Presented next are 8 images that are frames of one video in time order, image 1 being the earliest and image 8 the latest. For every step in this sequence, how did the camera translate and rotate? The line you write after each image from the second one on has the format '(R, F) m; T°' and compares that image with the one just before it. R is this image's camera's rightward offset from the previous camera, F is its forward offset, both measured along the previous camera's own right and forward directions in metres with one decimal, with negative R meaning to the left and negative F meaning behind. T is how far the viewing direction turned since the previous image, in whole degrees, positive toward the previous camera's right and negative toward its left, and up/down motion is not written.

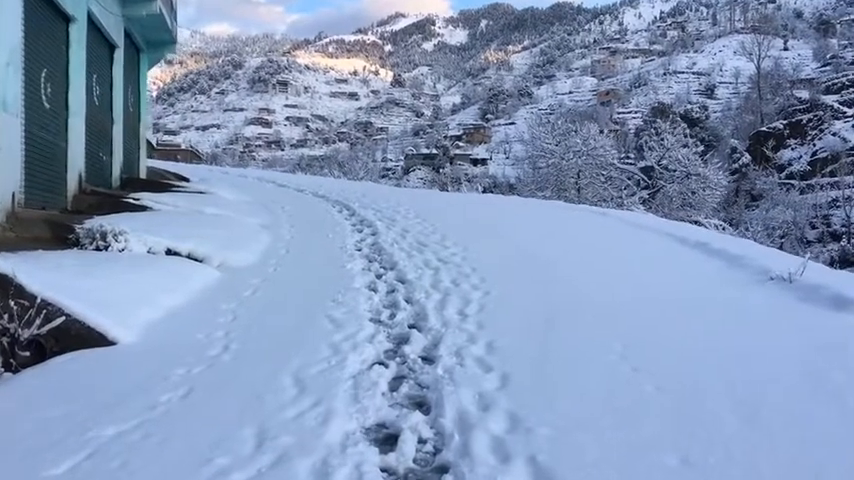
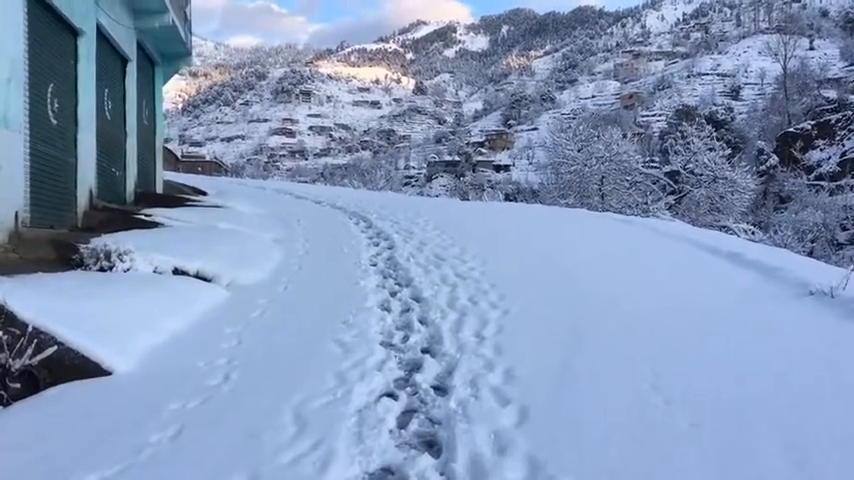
(+0.1, +0.3) m; -2°
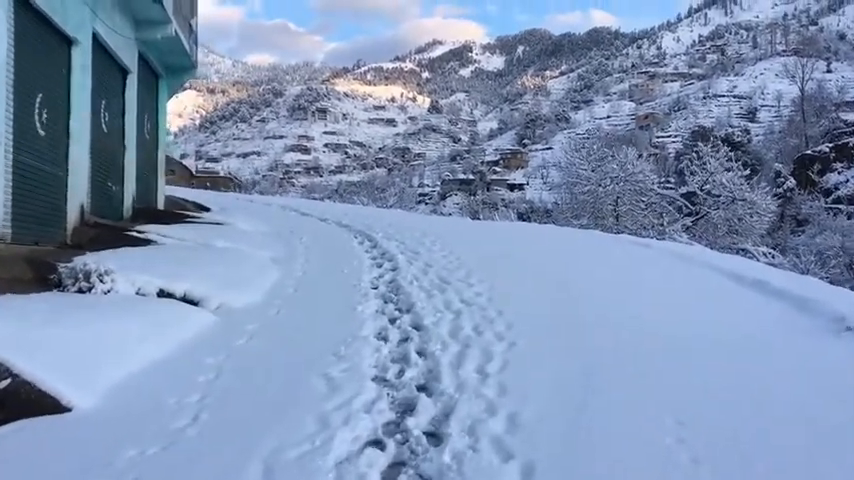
(+0.1, +0.5) m; -1°
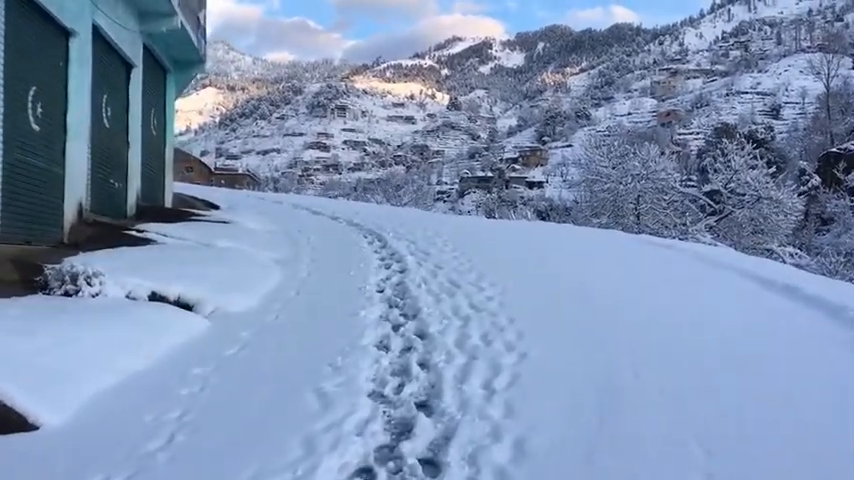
(+0.1, +0.4) m; -1°
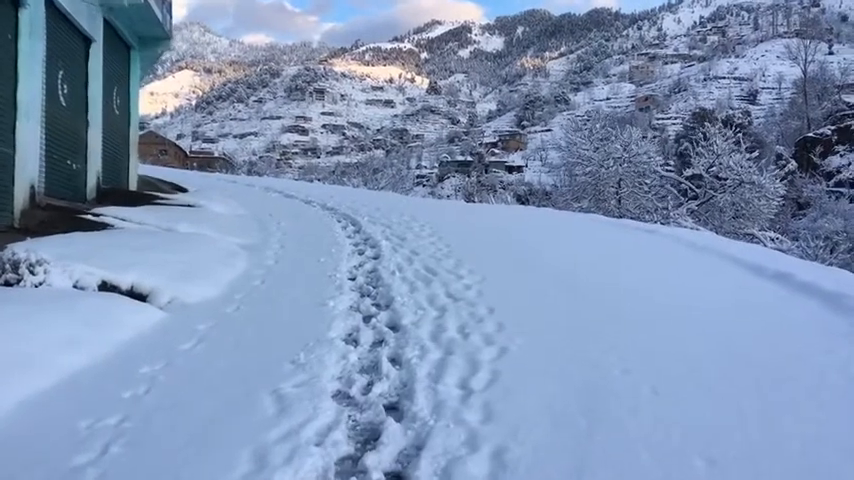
(0.0, +0.4) m; +1°
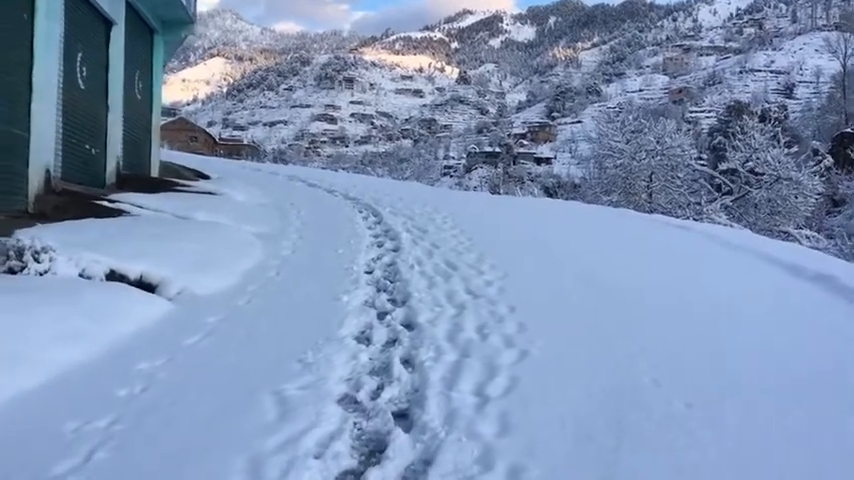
(+0.1, +0.3) m; -2°
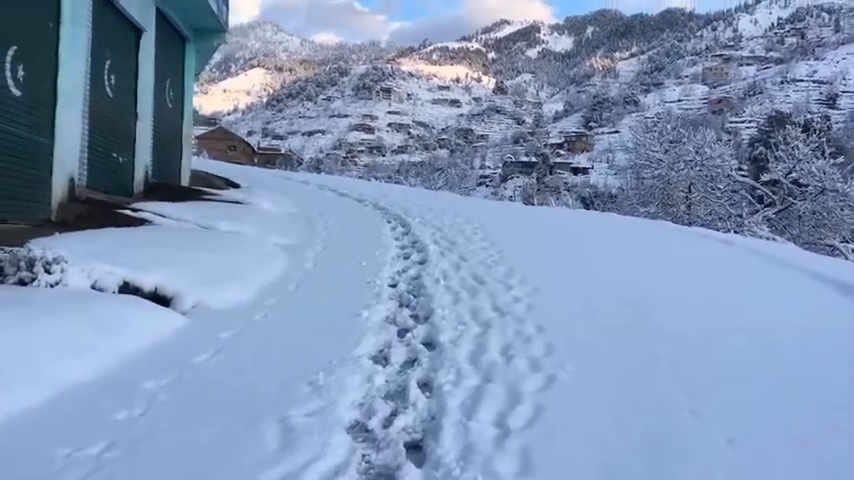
(+0.1, +0.3) m; -3°
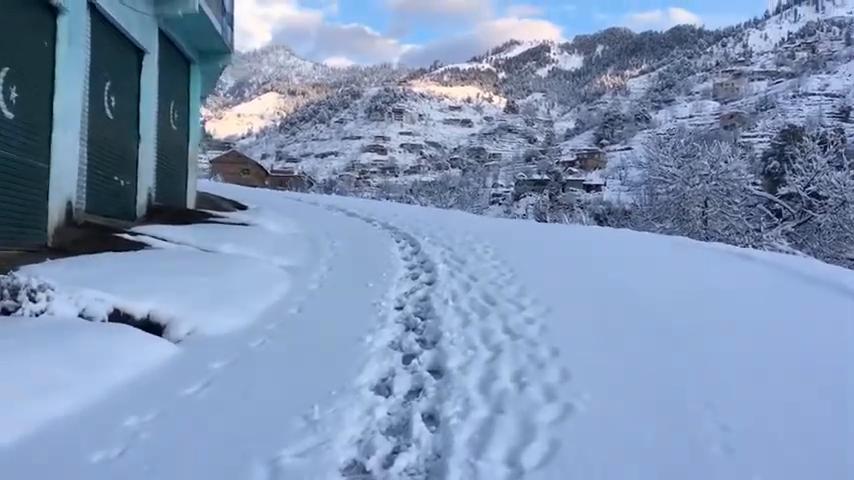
(0.0, +0.3) m; -1°
